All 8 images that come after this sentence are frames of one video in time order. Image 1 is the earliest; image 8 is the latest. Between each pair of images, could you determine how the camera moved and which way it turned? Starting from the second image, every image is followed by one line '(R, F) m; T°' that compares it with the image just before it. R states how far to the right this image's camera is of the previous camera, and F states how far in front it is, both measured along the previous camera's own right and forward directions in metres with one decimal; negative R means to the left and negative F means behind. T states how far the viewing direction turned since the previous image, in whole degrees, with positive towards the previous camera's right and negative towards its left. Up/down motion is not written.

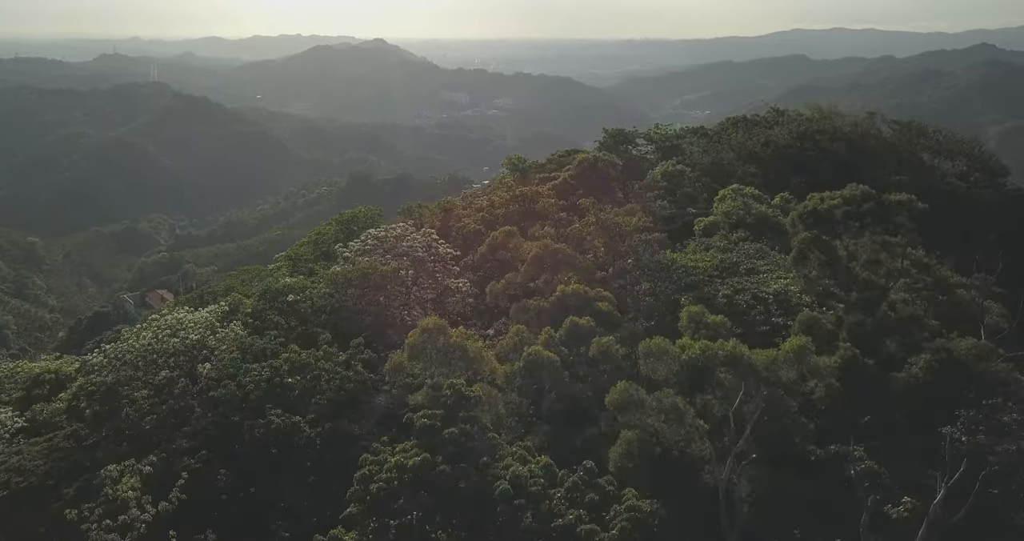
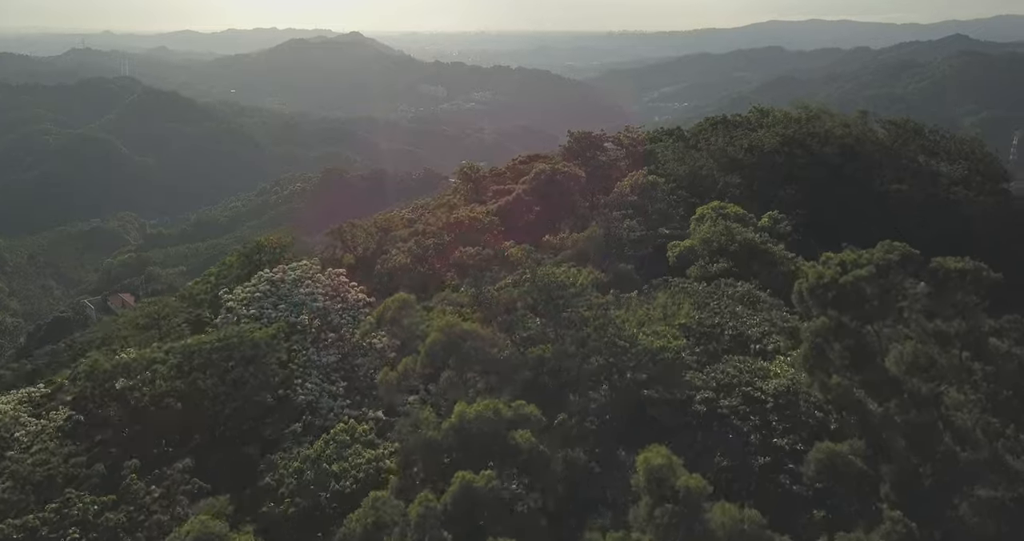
(+0.7, +2.4) m; +1°
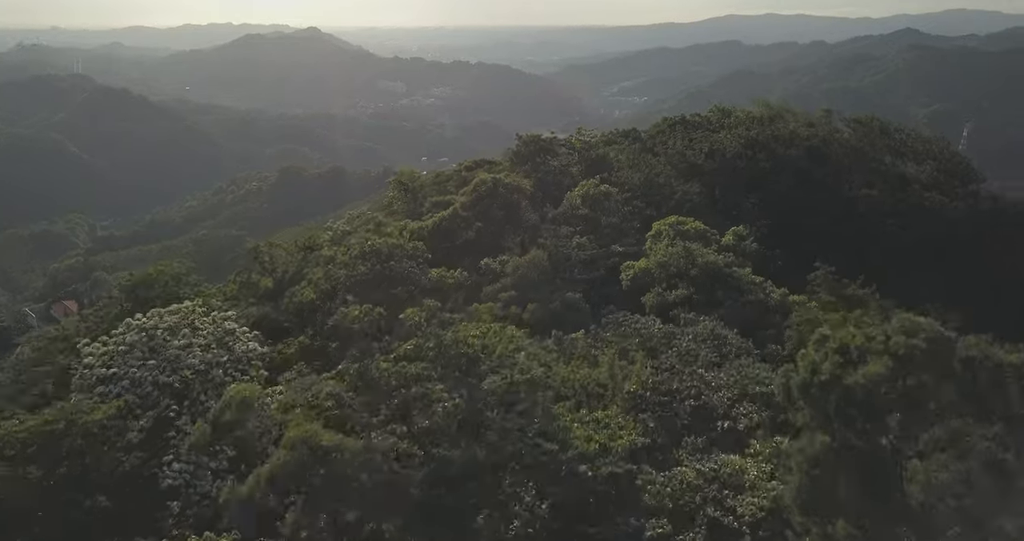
(+0.4, +1.6) m; +3°
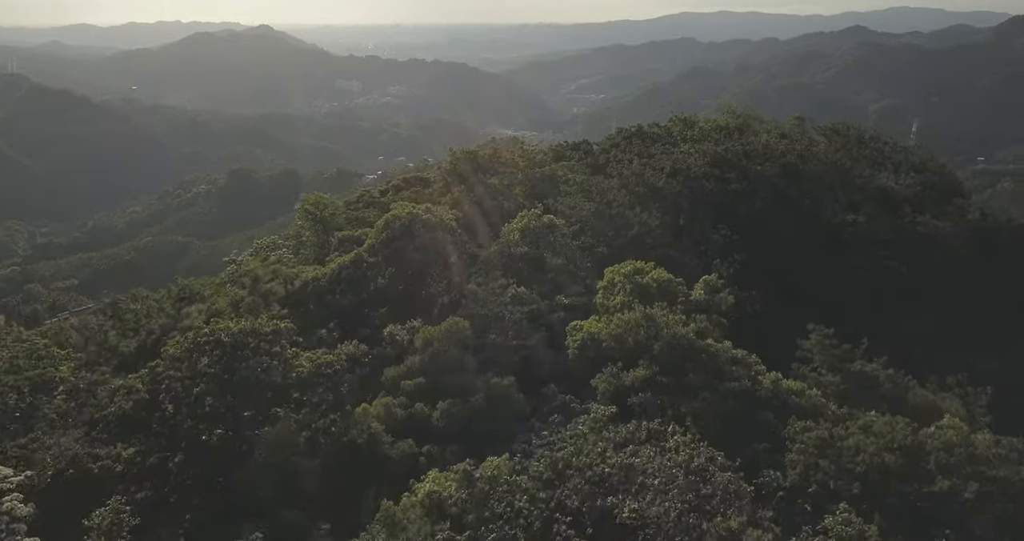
(+0.5, +2.5) m; +3°
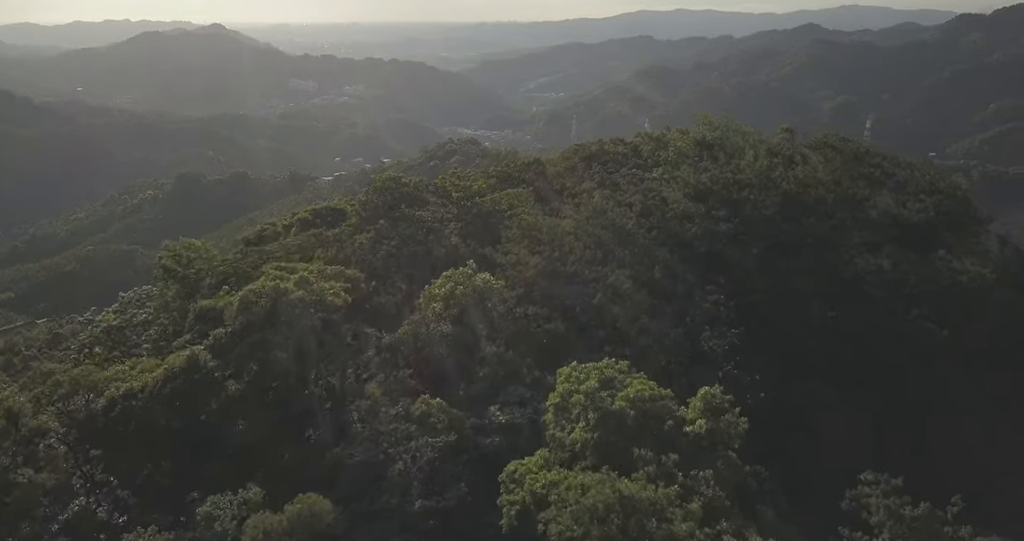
(+0.5, +3.2) m; +3°
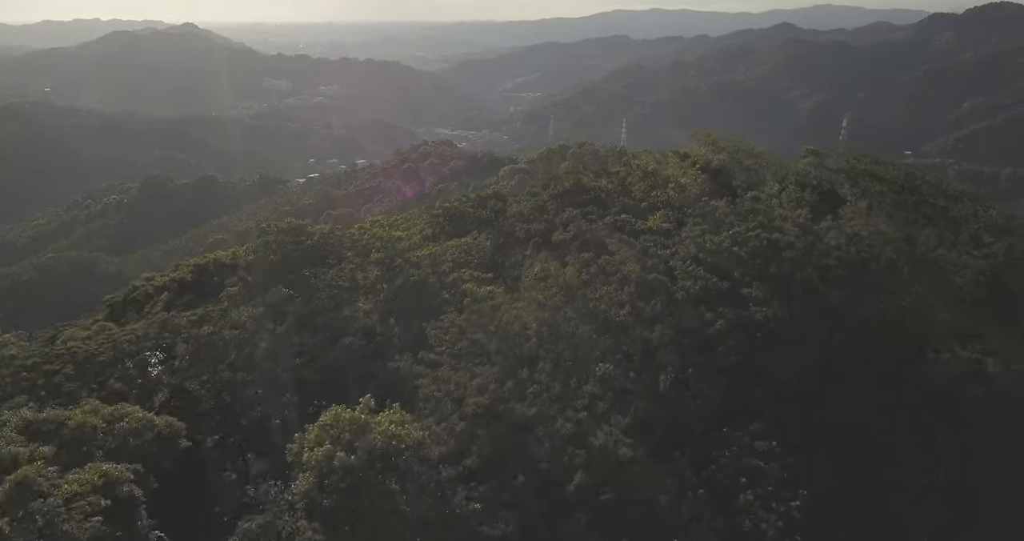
(+0.4, +3.5) m; +2°
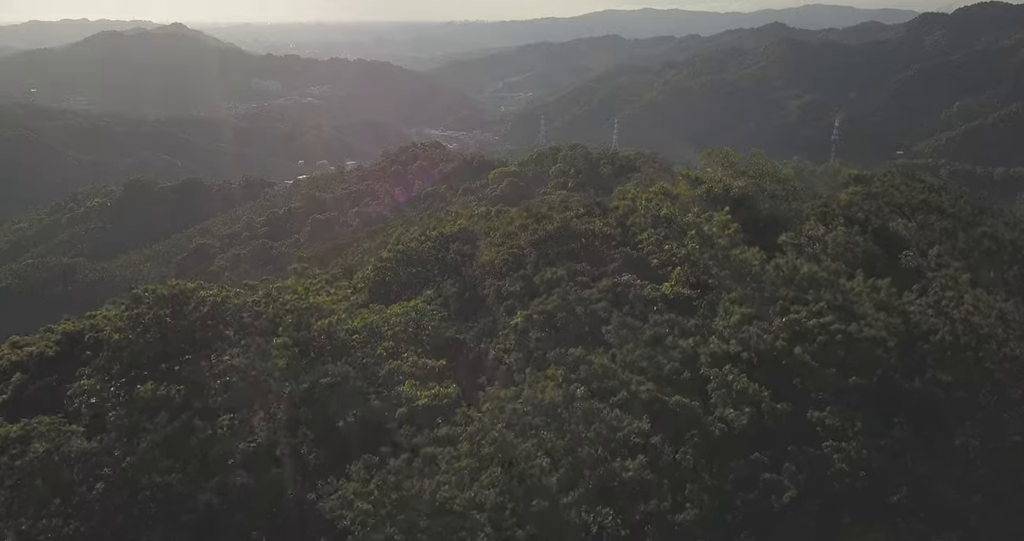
(+0.3, +2.6) m; +1°
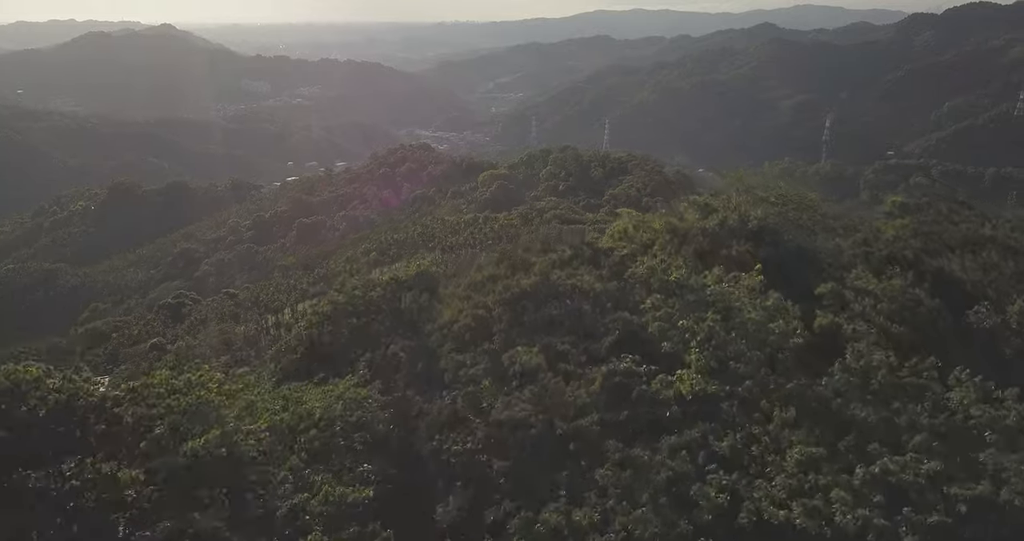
(+0.2, +1.9) m; +1°
